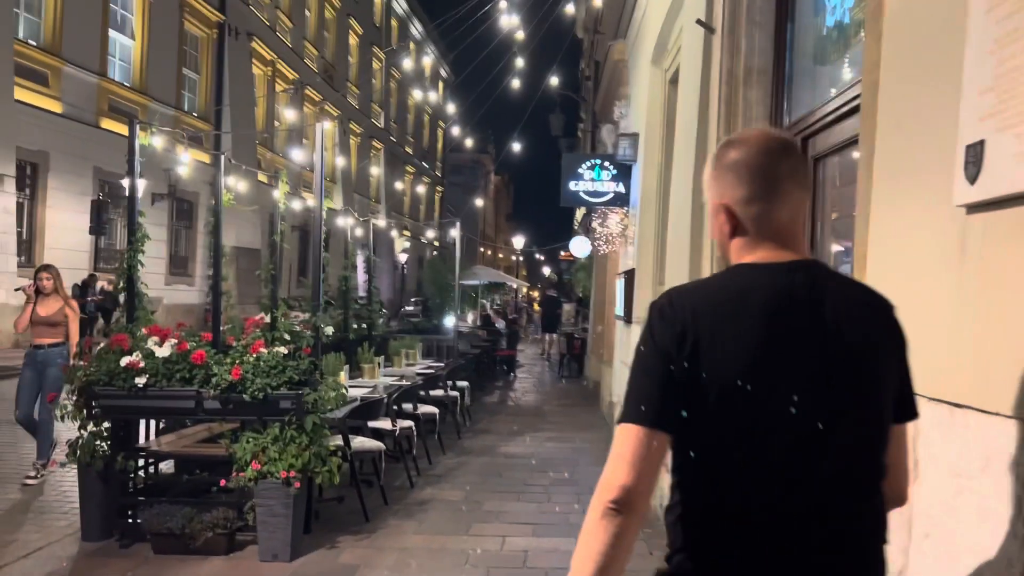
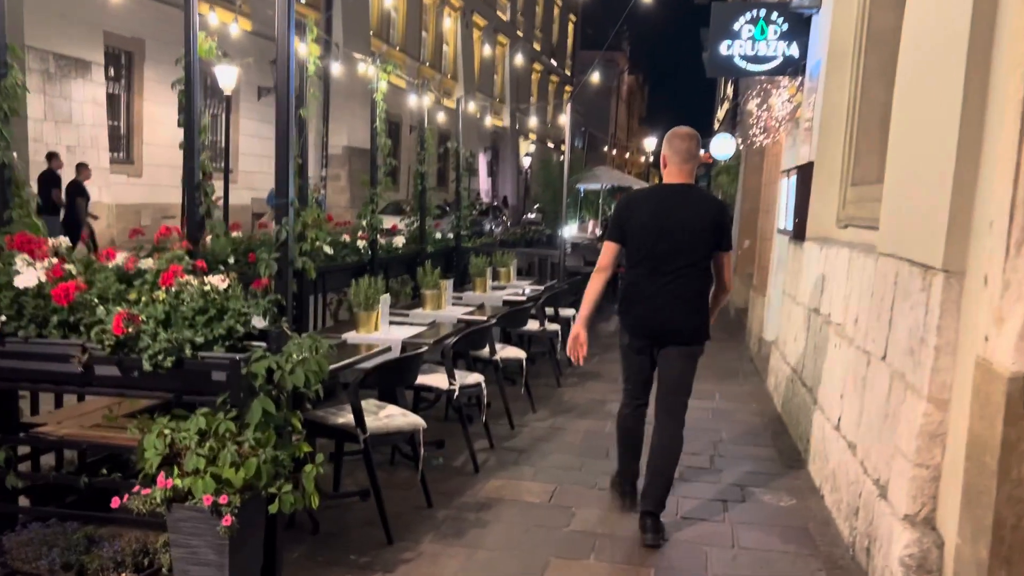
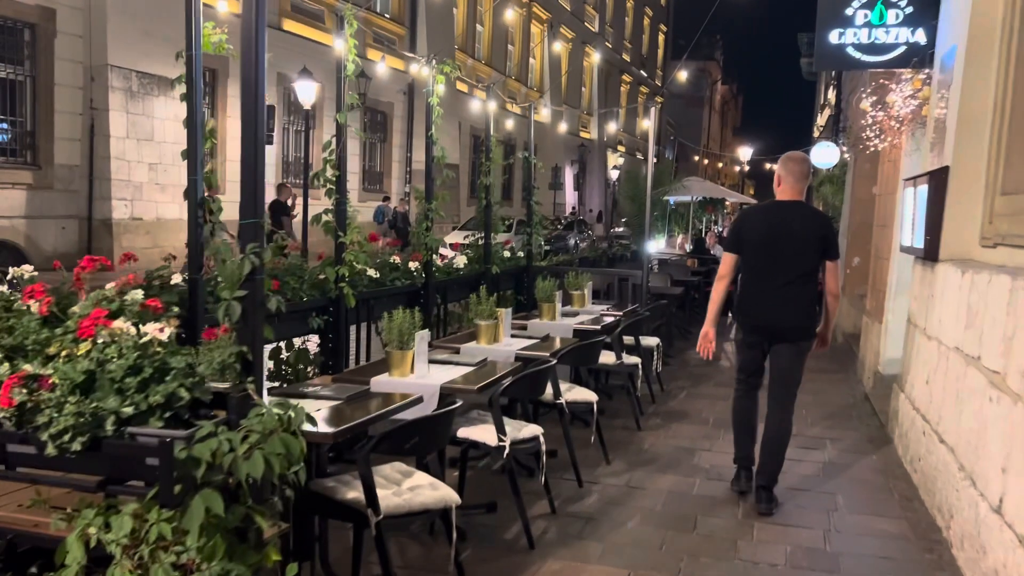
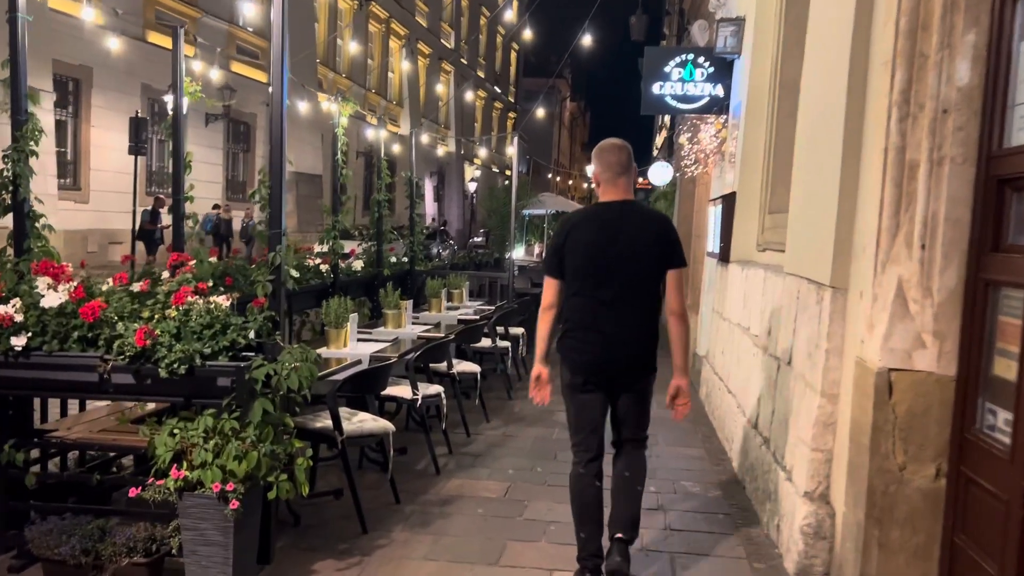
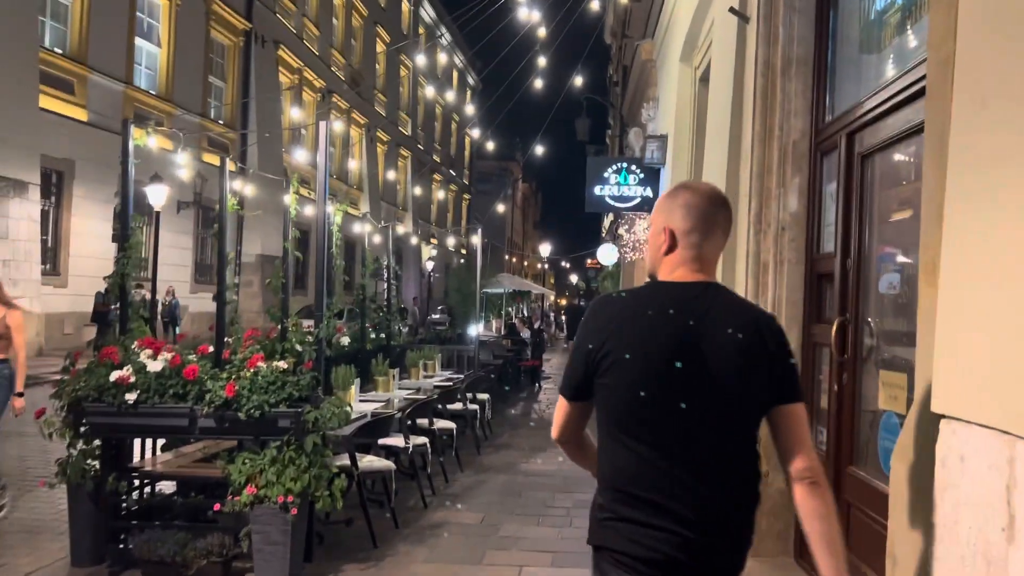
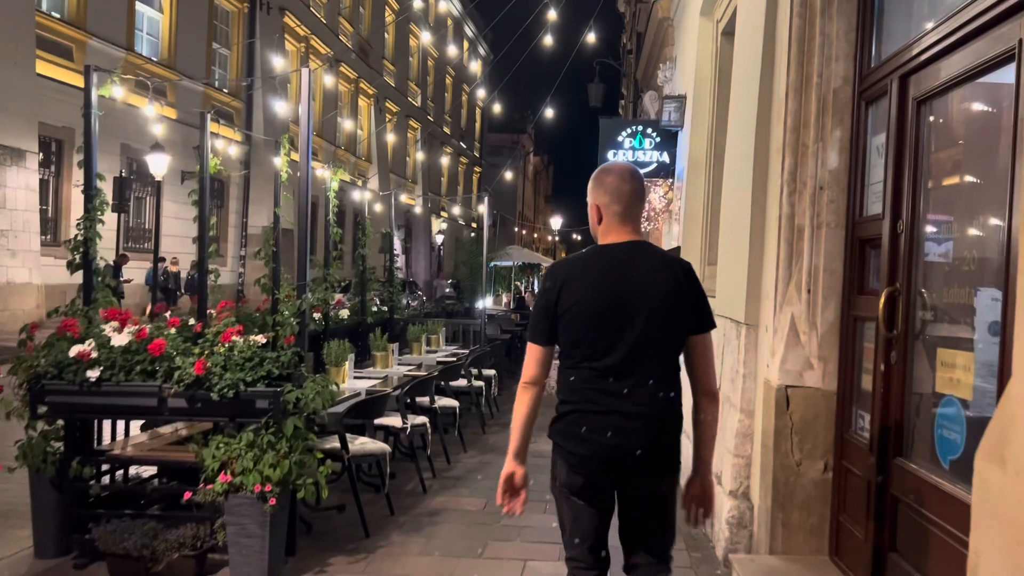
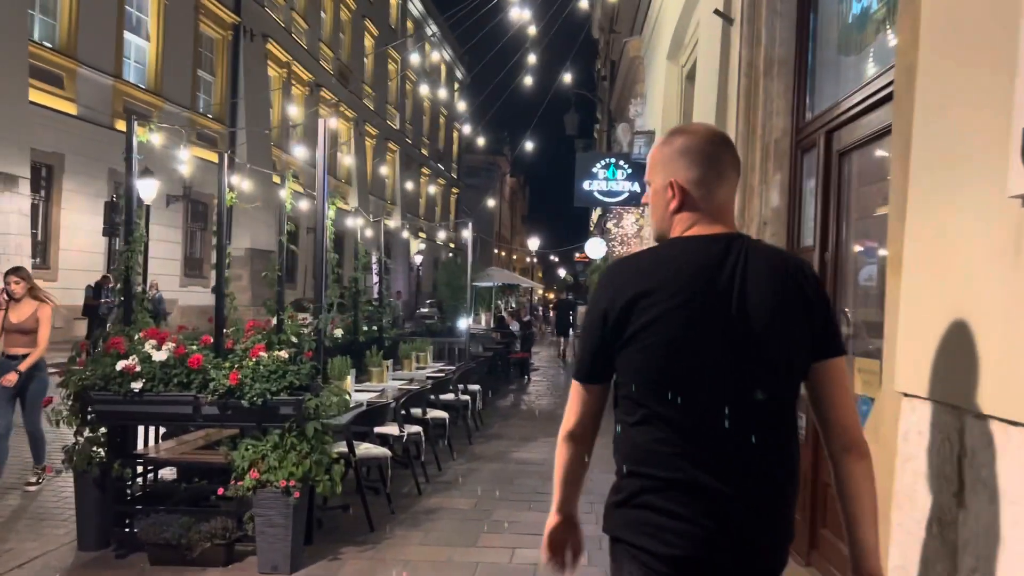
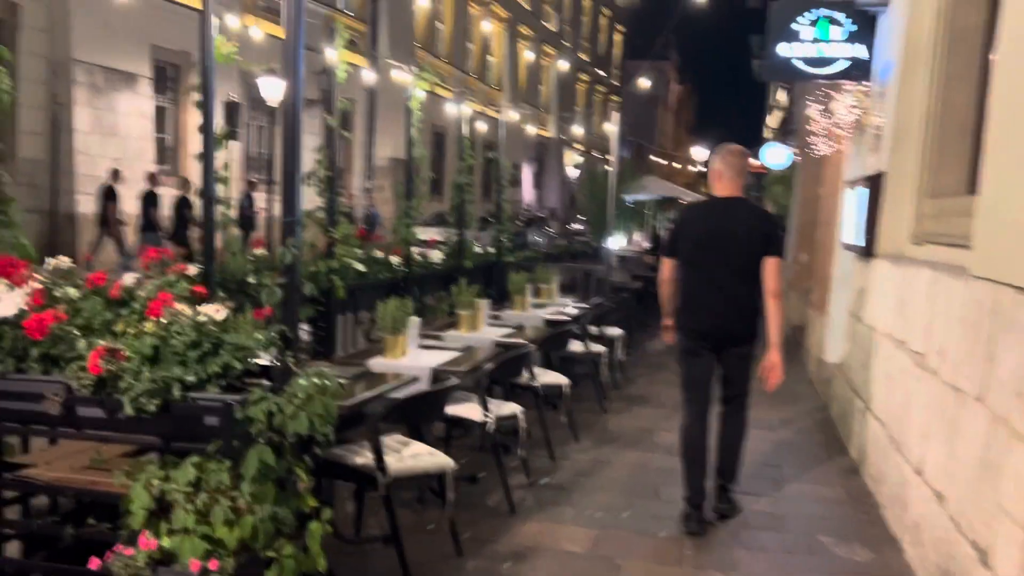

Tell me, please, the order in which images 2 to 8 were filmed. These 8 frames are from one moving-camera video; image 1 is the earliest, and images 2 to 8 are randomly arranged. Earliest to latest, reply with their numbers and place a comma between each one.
7, 5, 6, 4, 2, 8, 3
